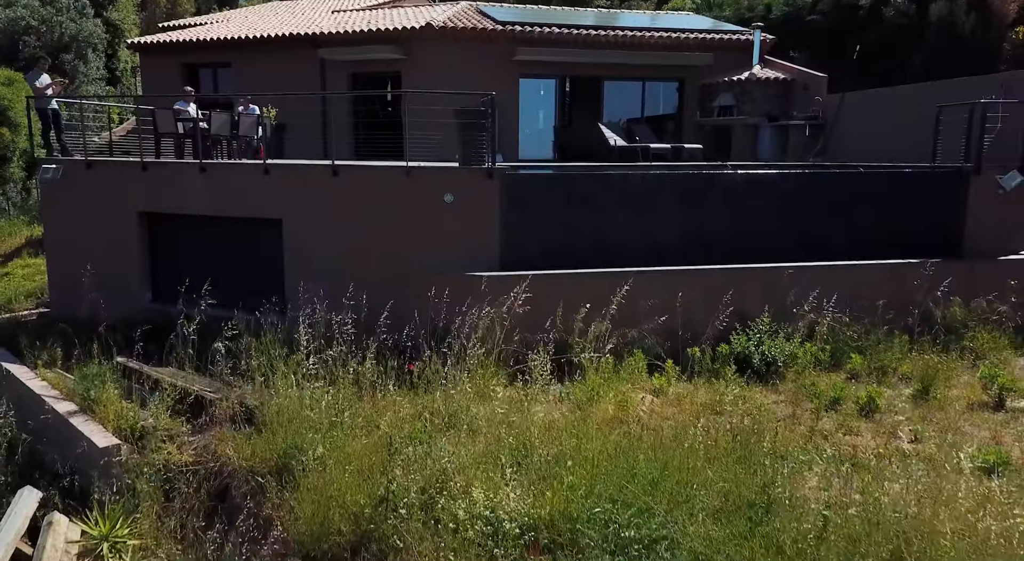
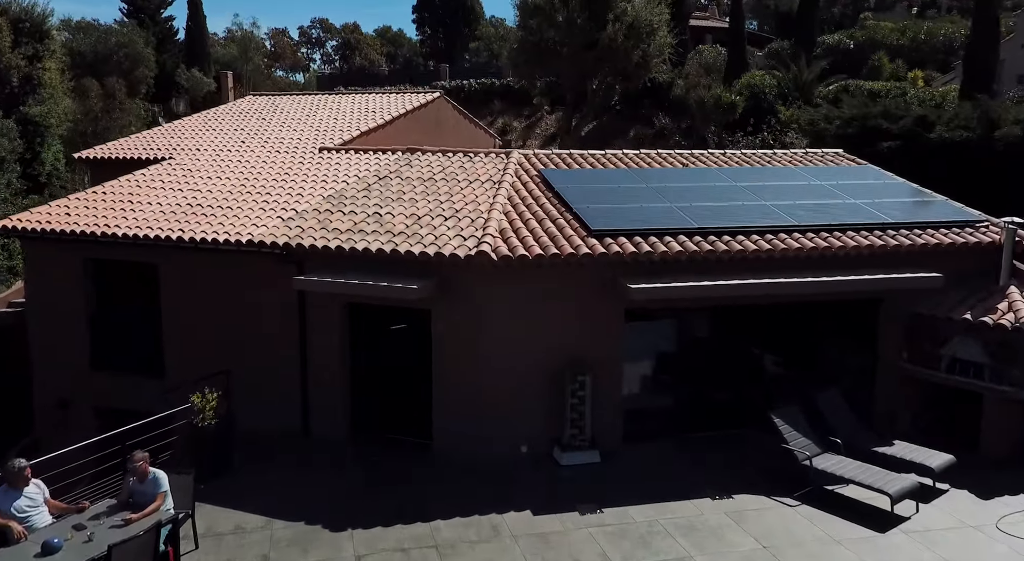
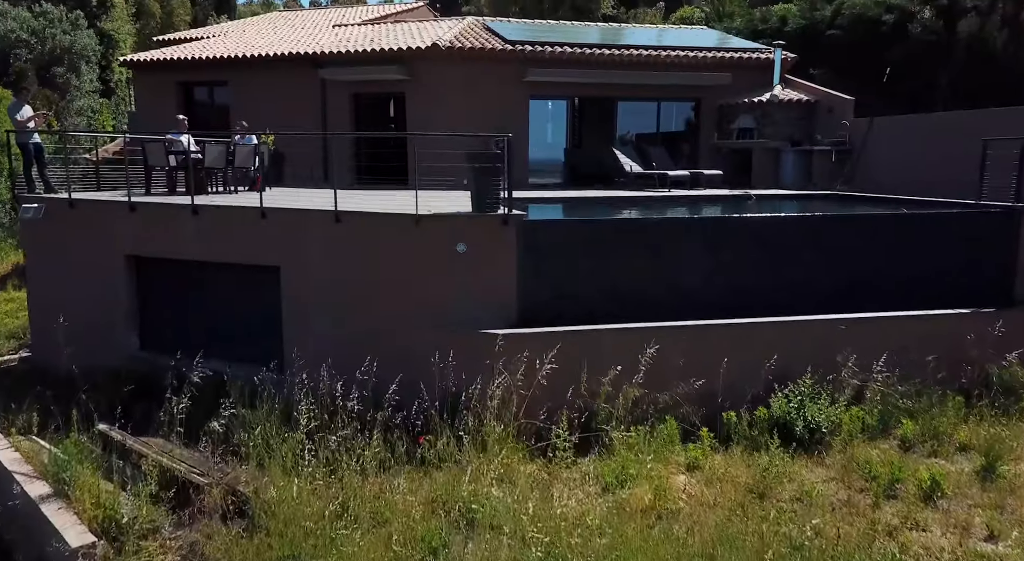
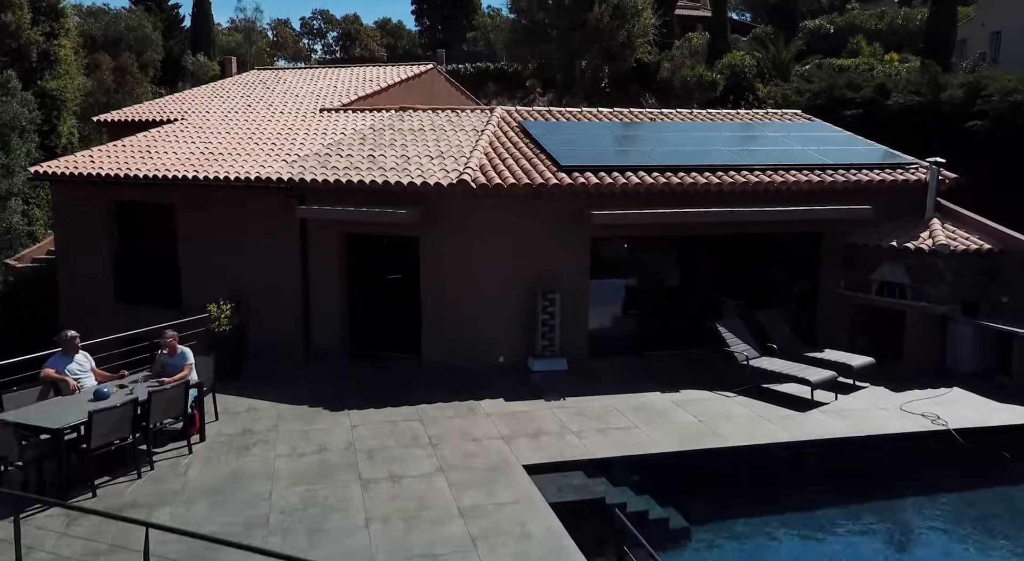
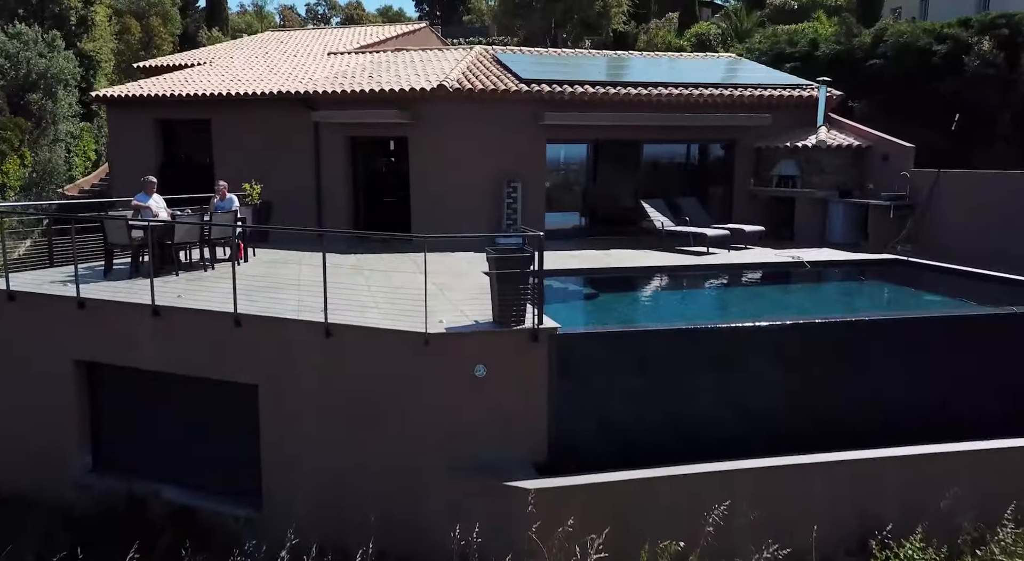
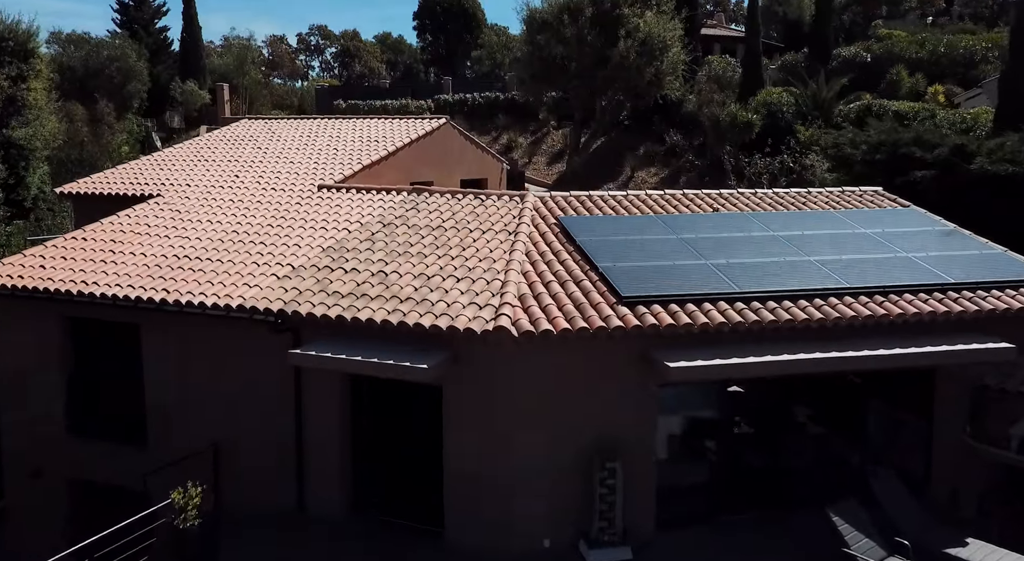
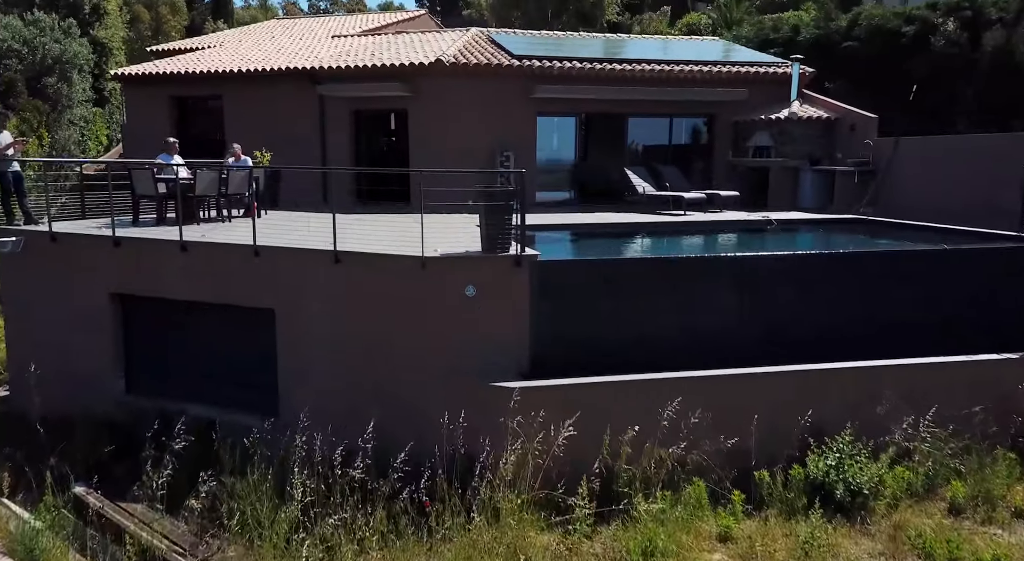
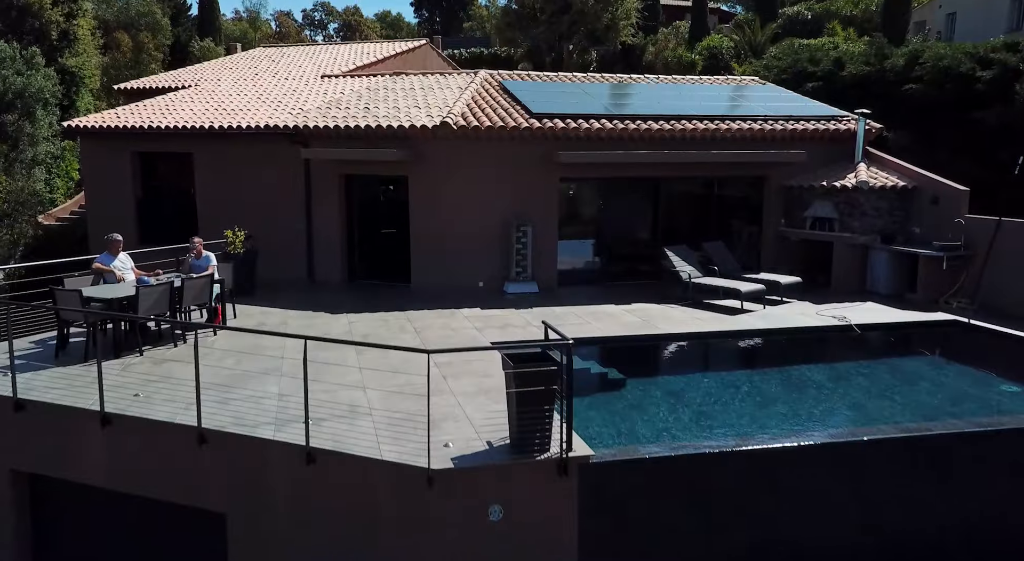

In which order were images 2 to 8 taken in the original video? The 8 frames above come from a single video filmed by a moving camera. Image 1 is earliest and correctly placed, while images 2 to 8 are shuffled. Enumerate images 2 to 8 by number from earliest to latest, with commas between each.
3, 7, 5, 8, 4, 2, 6
